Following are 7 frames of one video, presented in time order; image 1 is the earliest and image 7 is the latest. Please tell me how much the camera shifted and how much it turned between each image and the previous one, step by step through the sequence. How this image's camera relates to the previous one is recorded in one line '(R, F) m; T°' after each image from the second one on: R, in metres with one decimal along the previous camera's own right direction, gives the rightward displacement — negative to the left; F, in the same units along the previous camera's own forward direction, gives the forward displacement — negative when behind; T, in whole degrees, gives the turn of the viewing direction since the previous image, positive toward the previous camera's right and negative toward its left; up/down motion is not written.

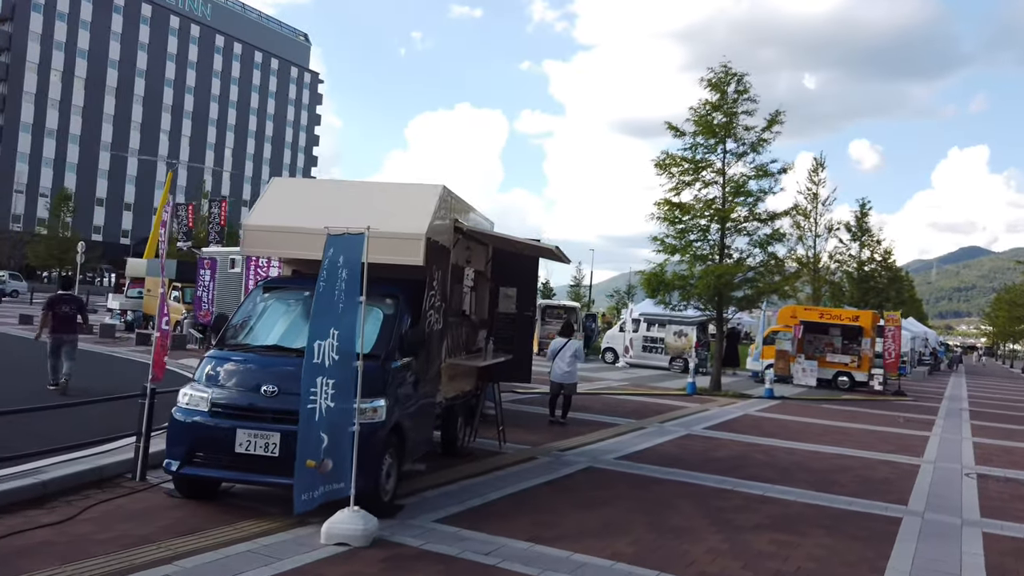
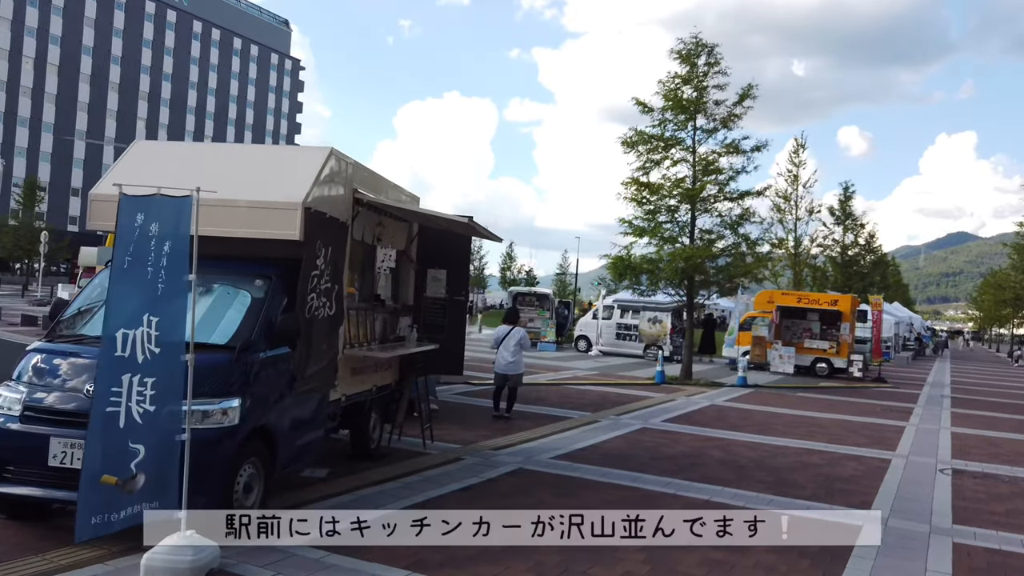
(+0.8, +1.0) m; +1°
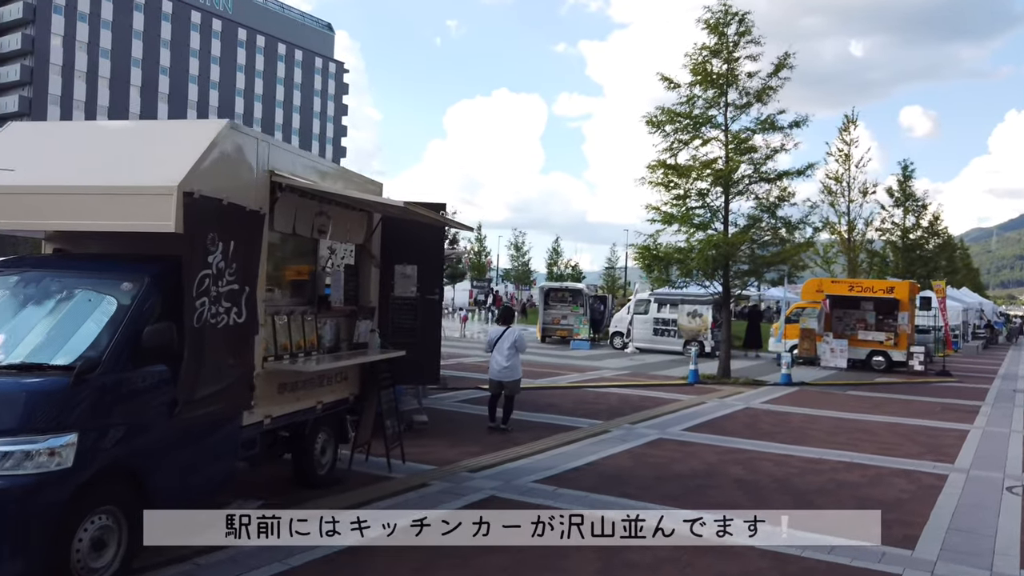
(+0.8, +1.3) m; -4°
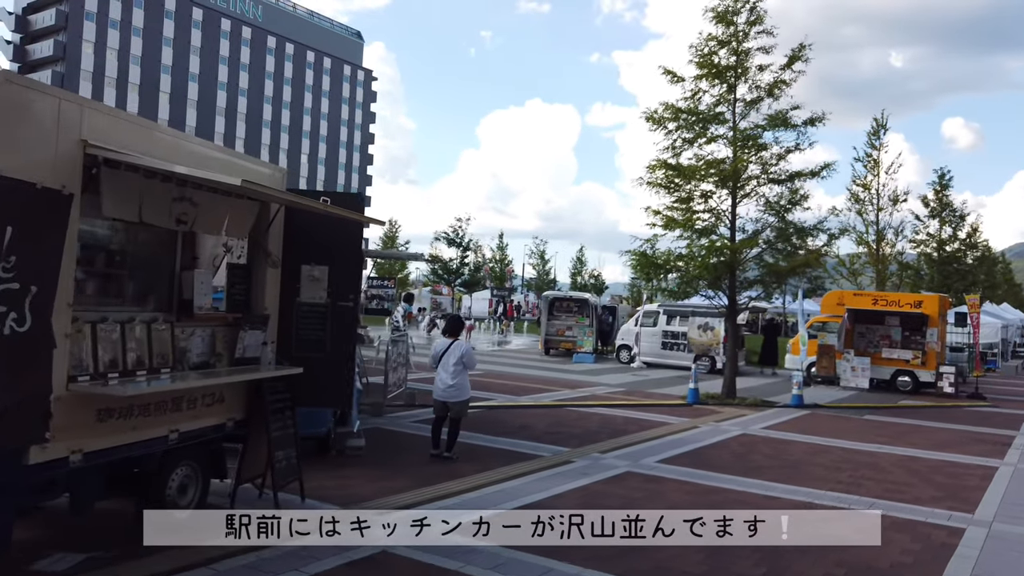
(+1.0, +1.4) m; -2°
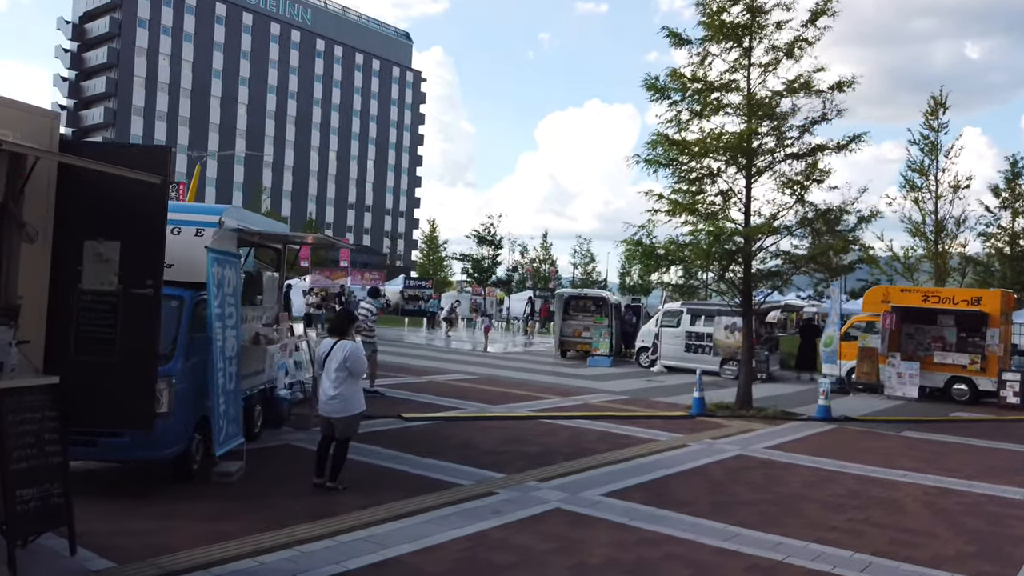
(+1.5, +2.0) m; -4°
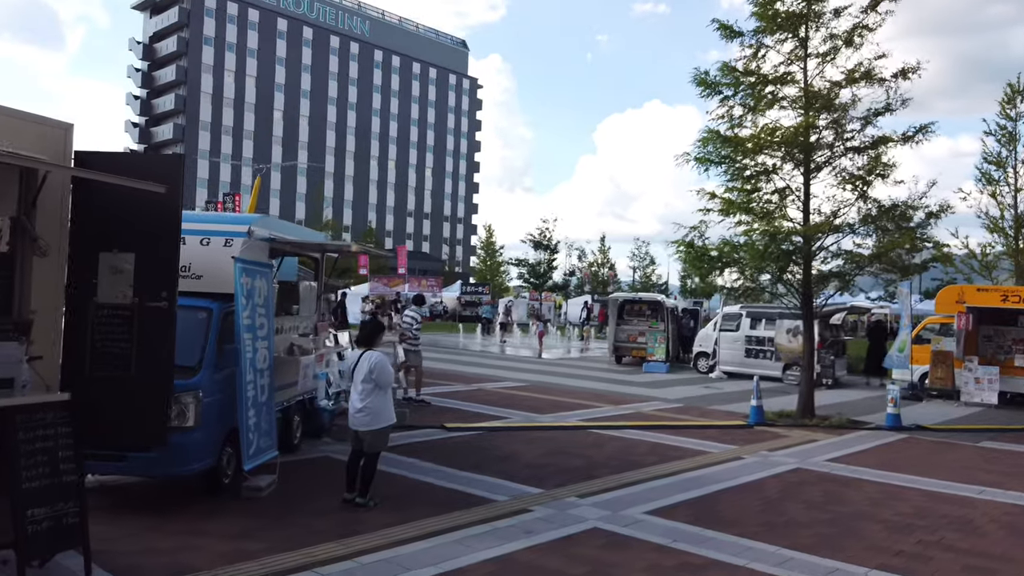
(+0.3, +0.4) m; -4°
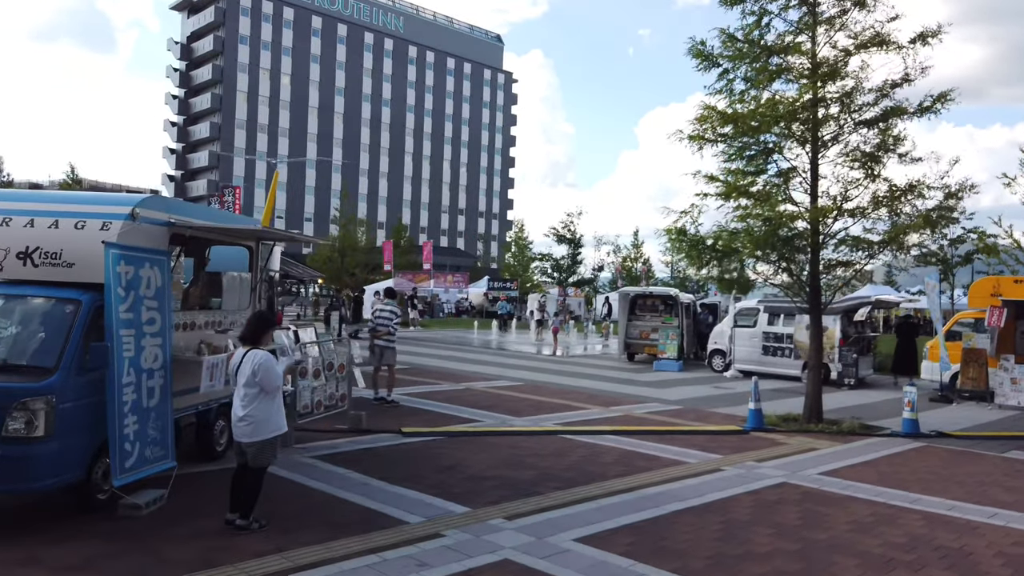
(+1.1, +1.1) m; -3°
